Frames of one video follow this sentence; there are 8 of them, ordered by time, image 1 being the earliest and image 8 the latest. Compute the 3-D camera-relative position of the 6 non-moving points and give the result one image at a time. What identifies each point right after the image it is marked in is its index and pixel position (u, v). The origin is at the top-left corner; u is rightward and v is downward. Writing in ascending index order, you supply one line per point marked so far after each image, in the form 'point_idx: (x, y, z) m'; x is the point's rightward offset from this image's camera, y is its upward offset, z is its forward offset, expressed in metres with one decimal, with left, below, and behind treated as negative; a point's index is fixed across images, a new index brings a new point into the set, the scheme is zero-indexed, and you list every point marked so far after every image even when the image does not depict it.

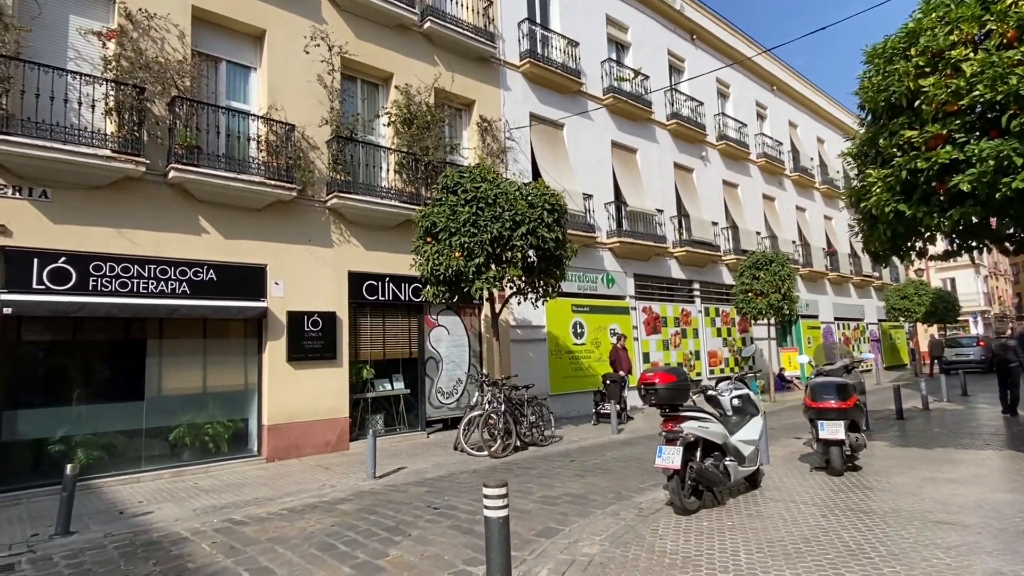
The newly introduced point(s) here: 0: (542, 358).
0: (+0.7, -1.6, +13.0) m
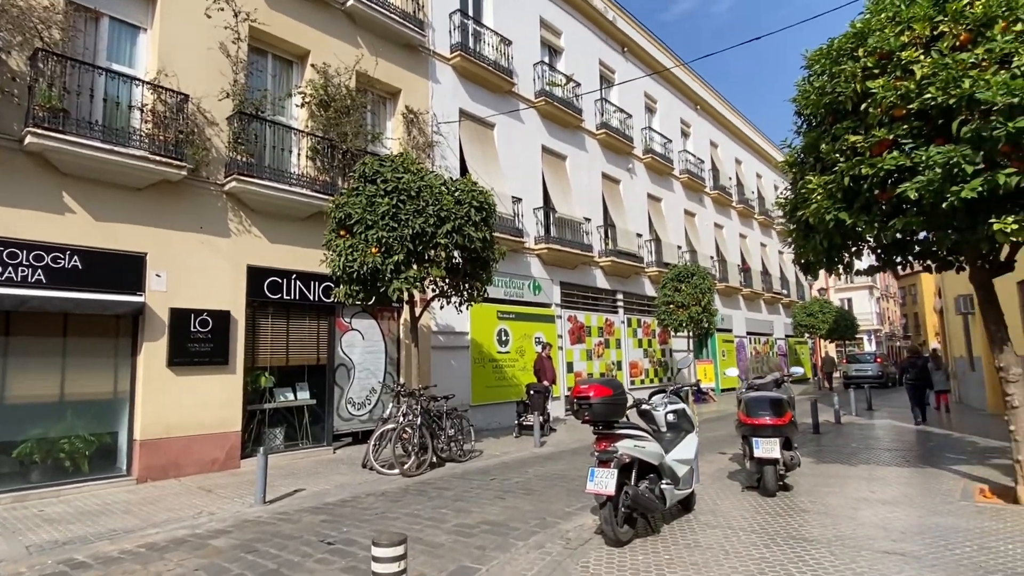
0: (-1.0, -1.7, +12.3) m
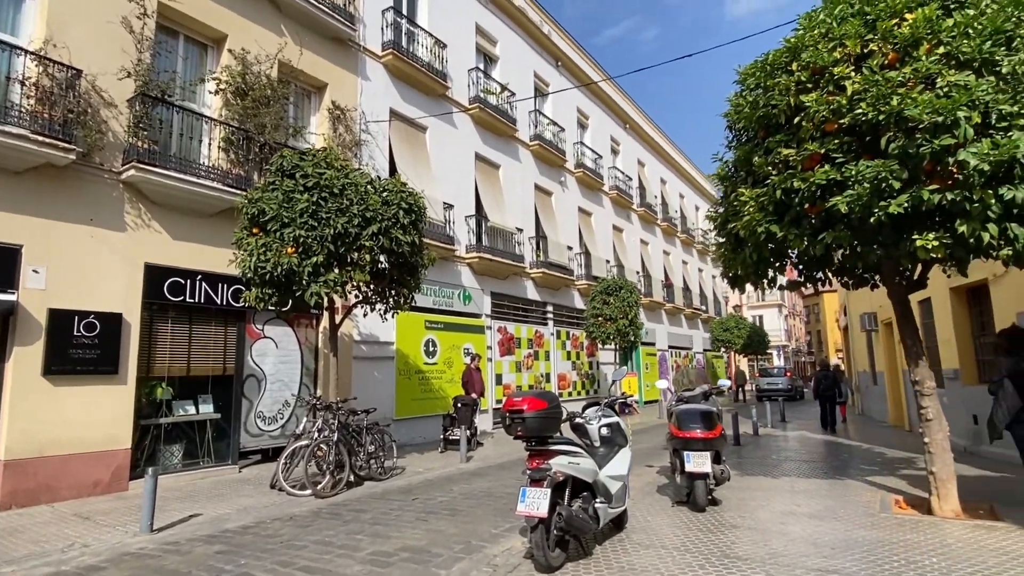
0: (-2.5, -1.8, +11.7) m
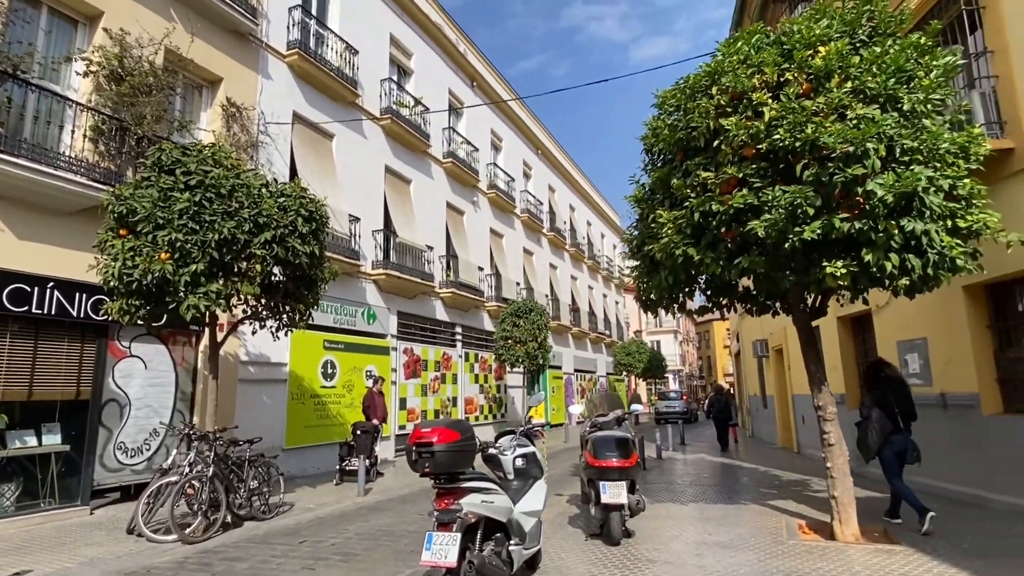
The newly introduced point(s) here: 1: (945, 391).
0: (-4.3, -2.1, +10.6) m
1: (+5.7, -1.4, +7.7) m
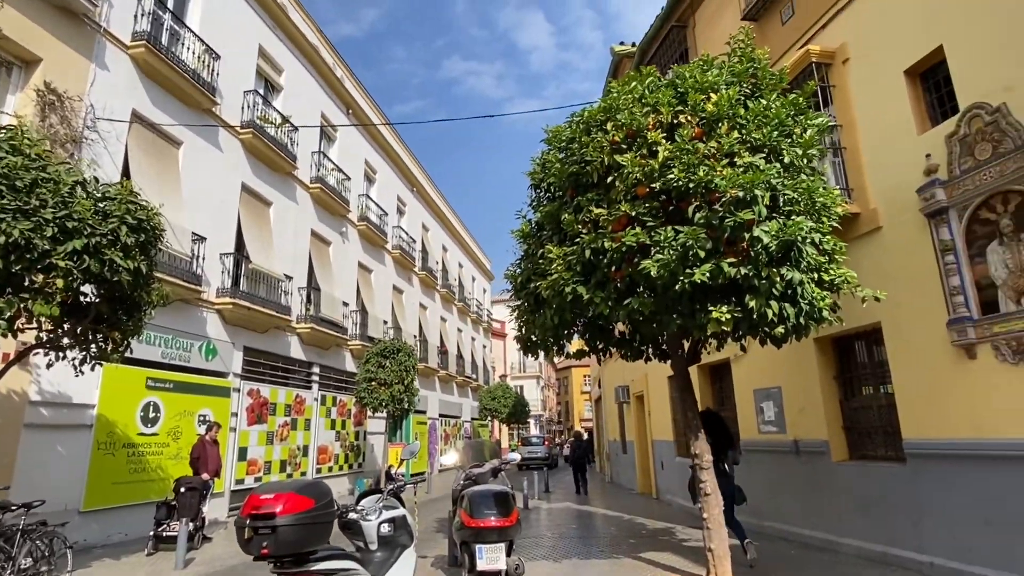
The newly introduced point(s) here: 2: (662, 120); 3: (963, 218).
0: (-6.4, -2.5, +8.6) m
1: (+4.0, -2.1, +8.1) m
2: (+1.3, +1.5, +5.2) m
3: (+4.5, +0.7, +5.8) m
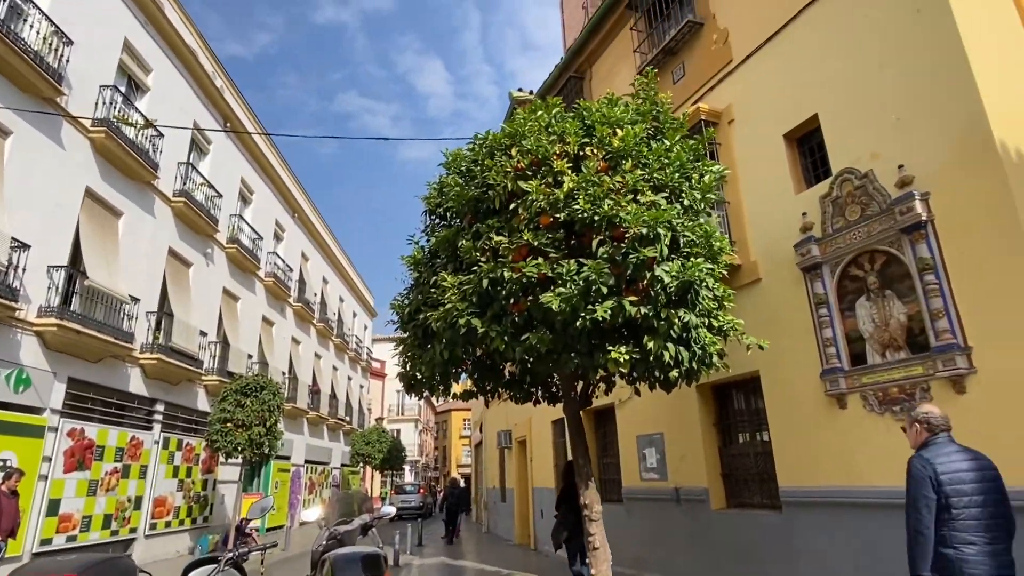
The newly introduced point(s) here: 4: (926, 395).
0: (-8.0, -2.5, +6.5) m
1: (+2.3, -2.8, +8.1) m
2: (+0.5, +1.2, +5.0) m
3: (+3.4, +0.2, +6.2) m
4: (+3.7, -1.0, +5.2) m
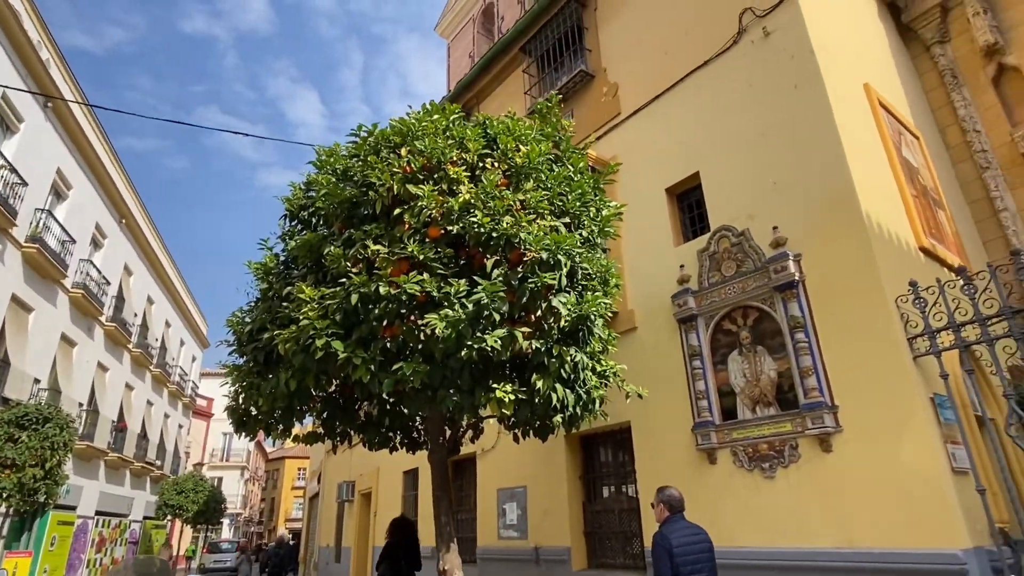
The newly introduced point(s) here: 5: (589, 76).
0: (-9.2, -1.9, +3.7) m
1: (+0.3, -3.3, +7.6) m
2: (-0.4, +1.0, +4.5) m
3: (+2.1, -0.4, +6.2) m
4: (+2.5, -1.5, +5.2) m
5: (+1.2, +3.2, +8.7) m
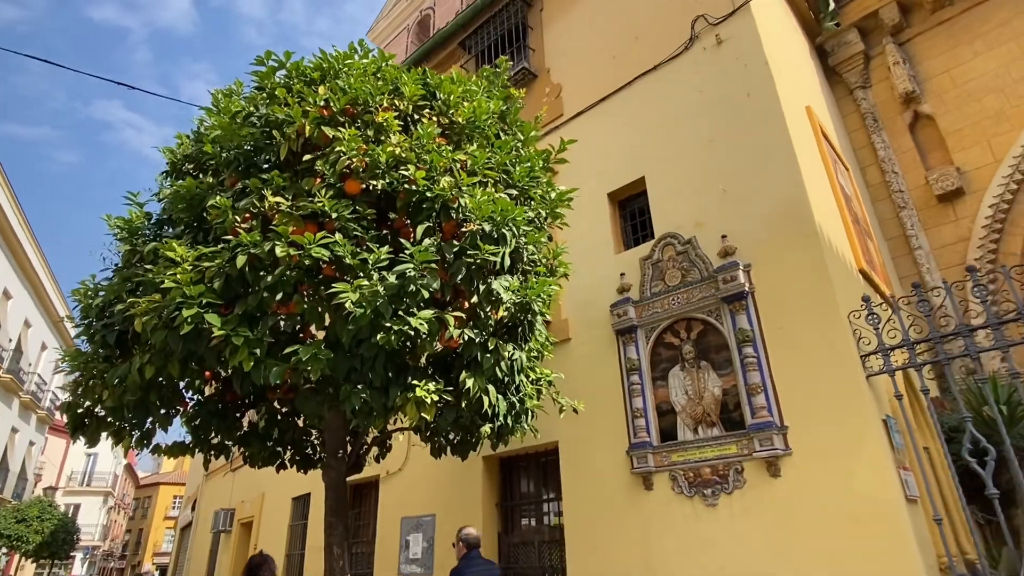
0: (-9.5, -1.1, +1.5) m
1: (-0.8, -3.4, +6.6) m
2: (-0.7, +1.1, +3.8) m
3: (+1.4, -0.5, +5.7) m
4: (+1.9, -1.5, +4.8) m
5: (+0.3, +3.0, +8.3) m
